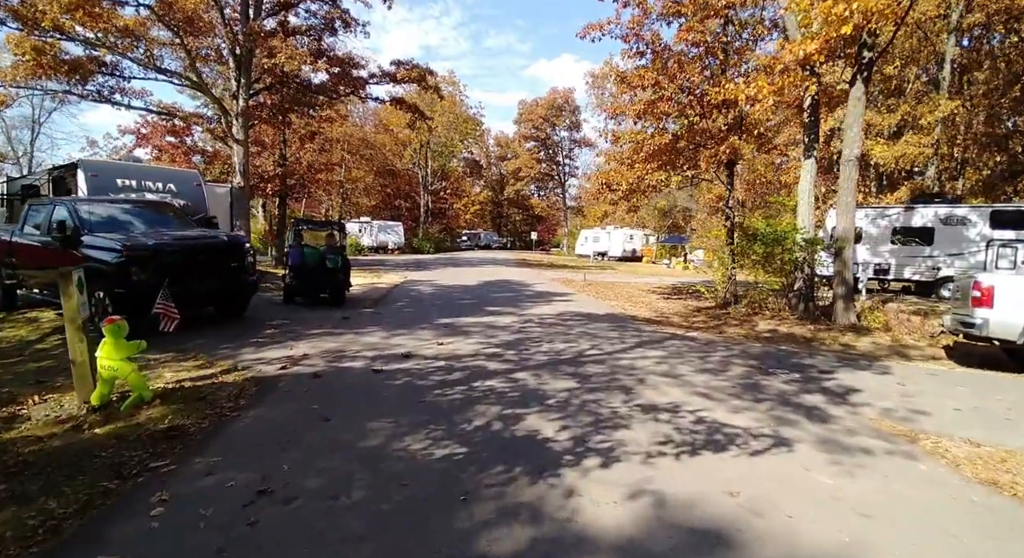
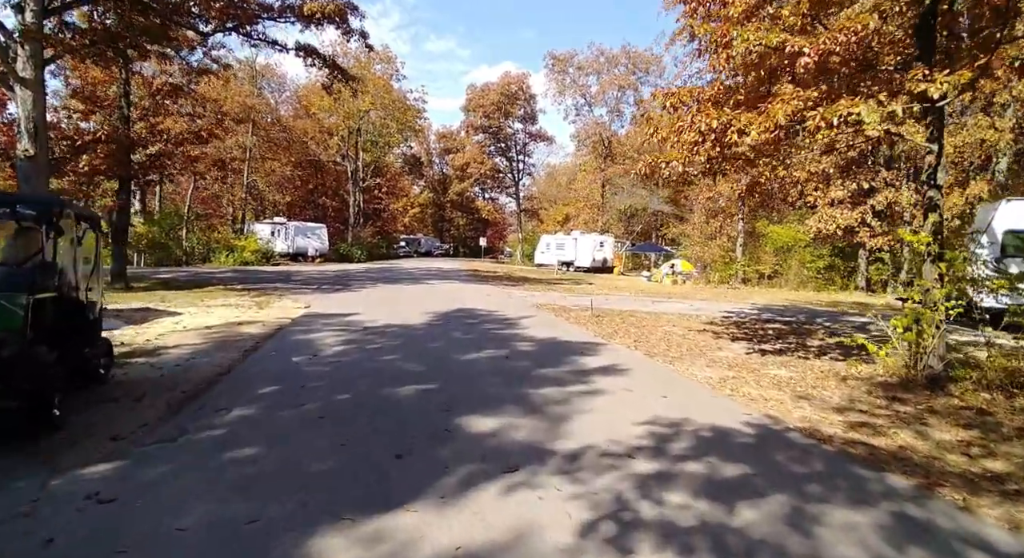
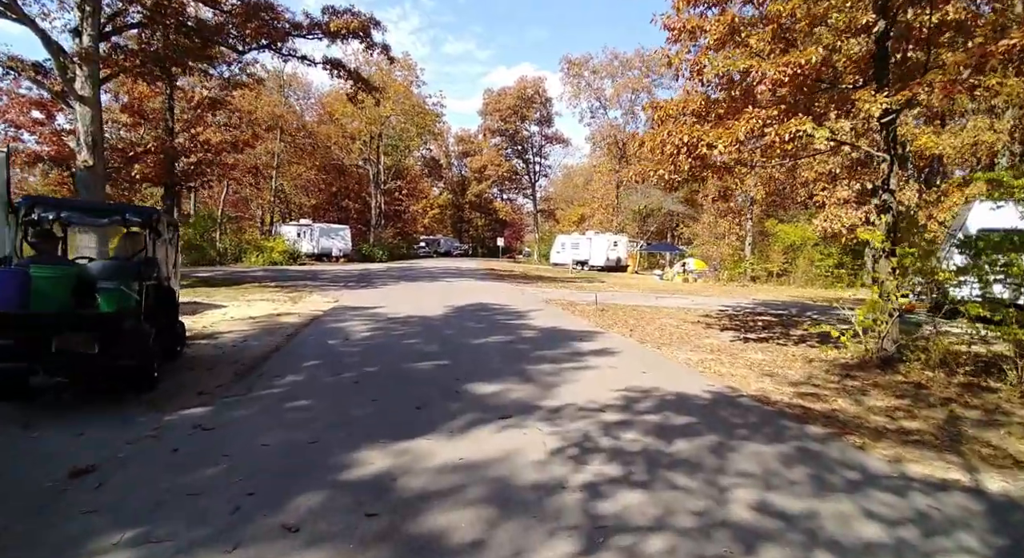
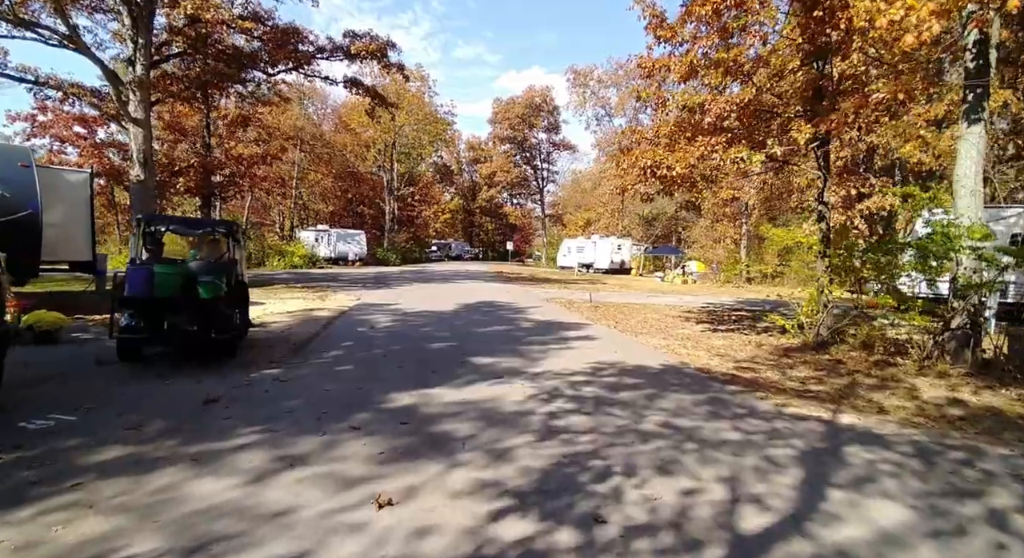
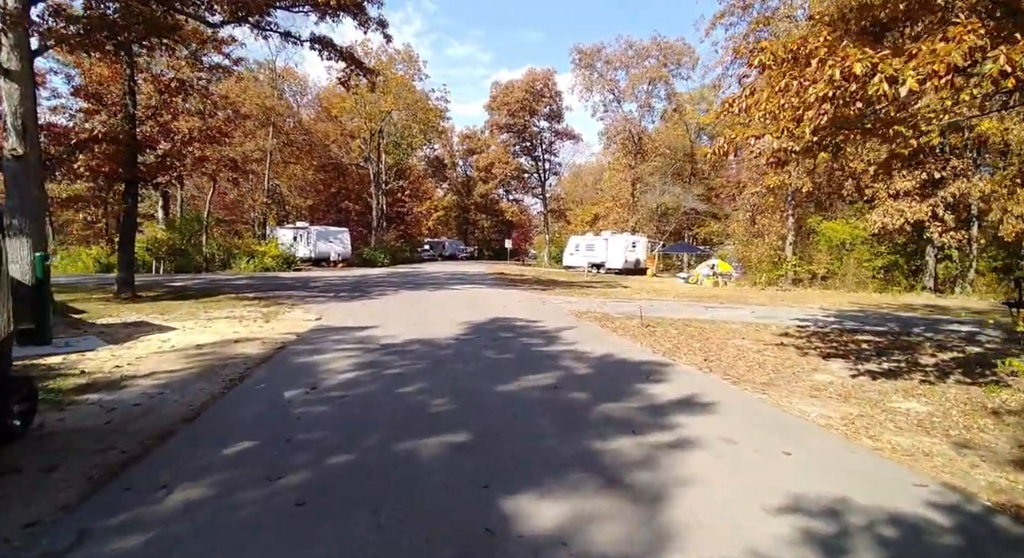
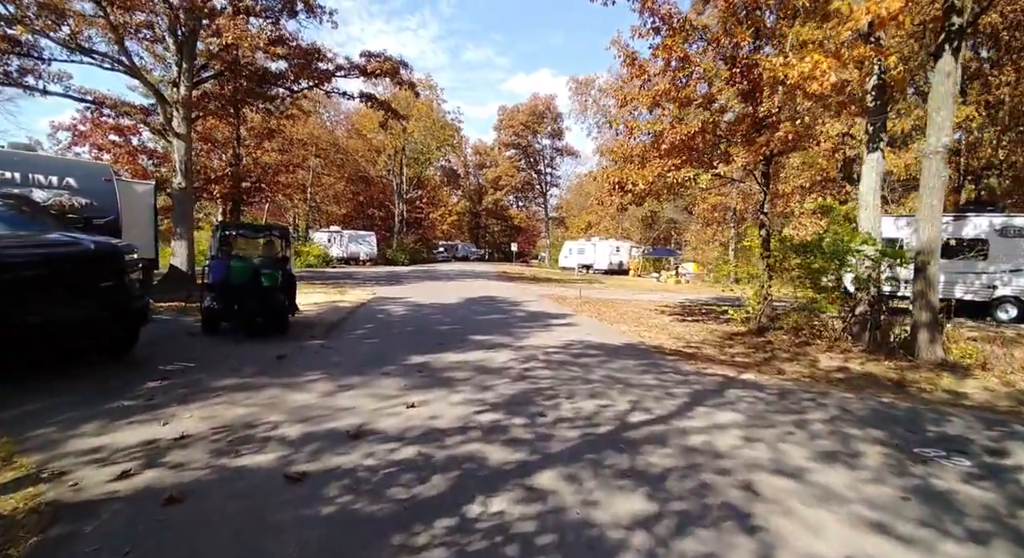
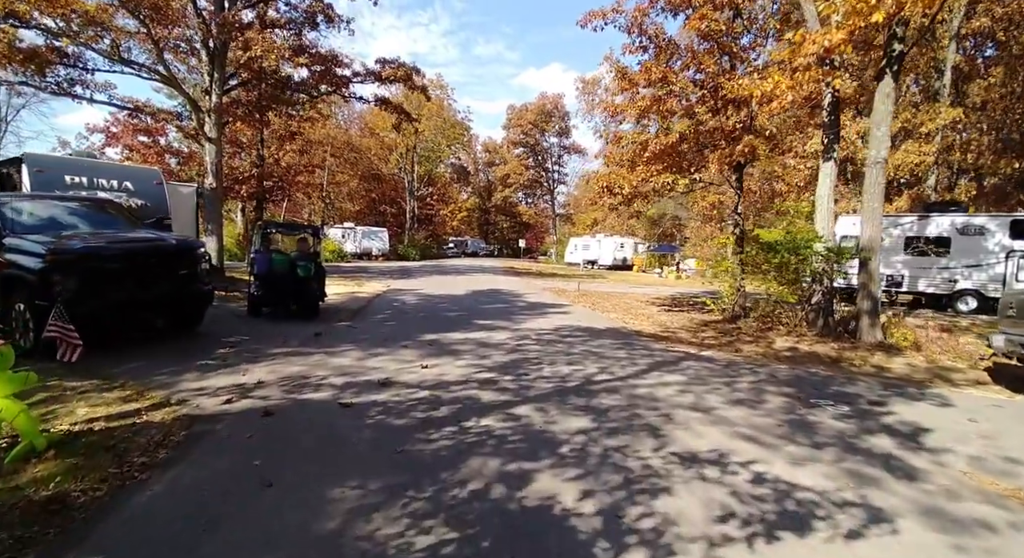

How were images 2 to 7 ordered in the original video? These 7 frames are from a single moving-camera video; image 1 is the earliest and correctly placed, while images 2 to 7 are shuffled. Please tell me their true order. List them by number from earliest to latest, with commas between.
7, 6, 4, 3, 2, 5
